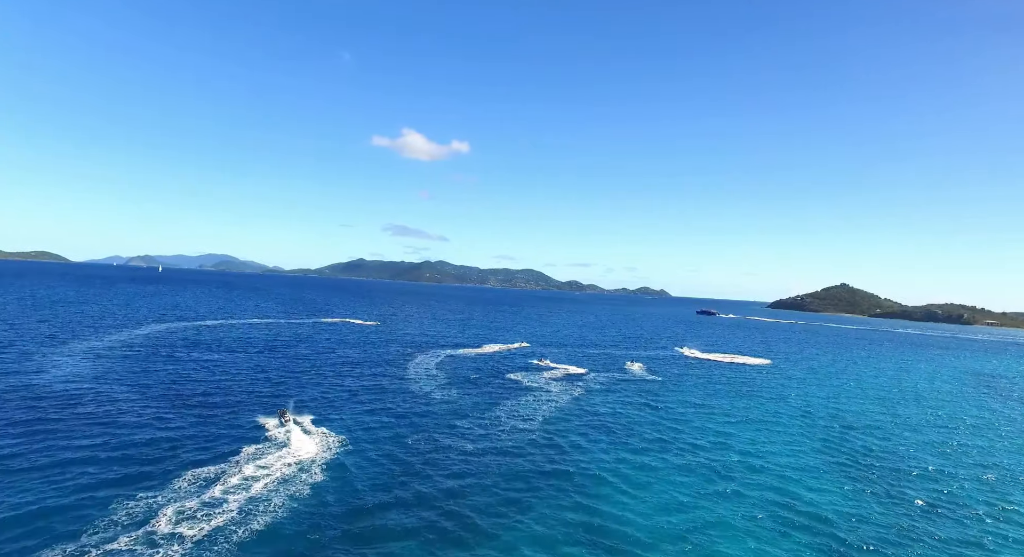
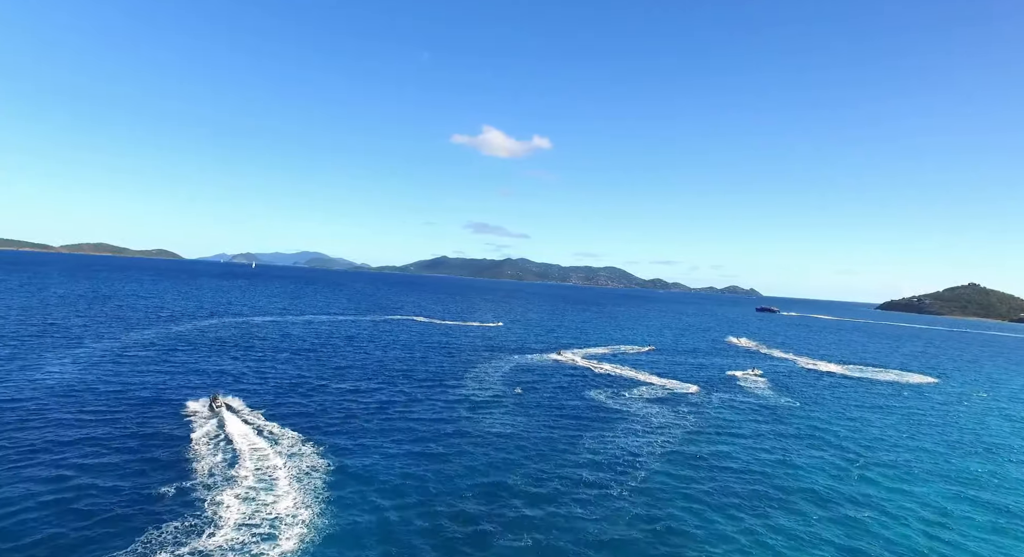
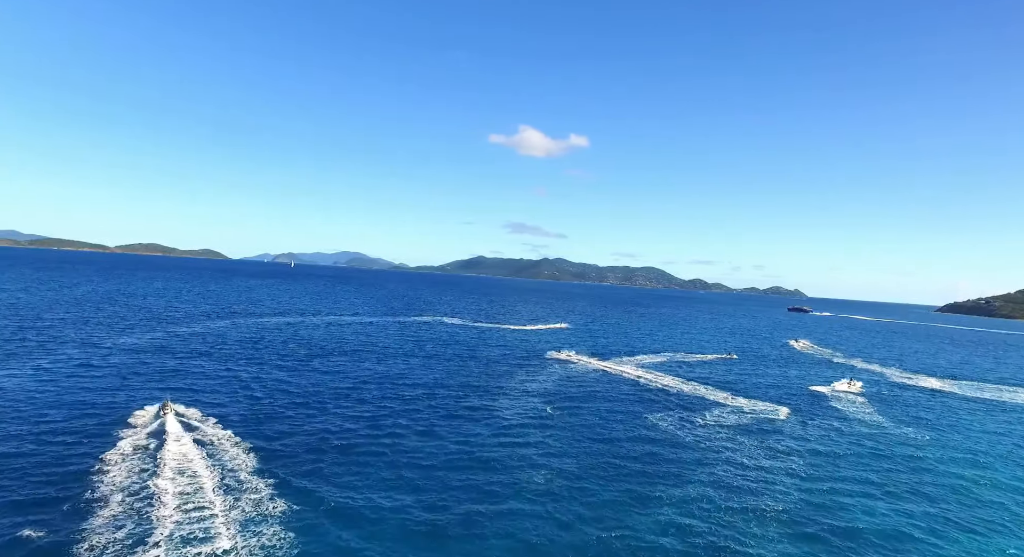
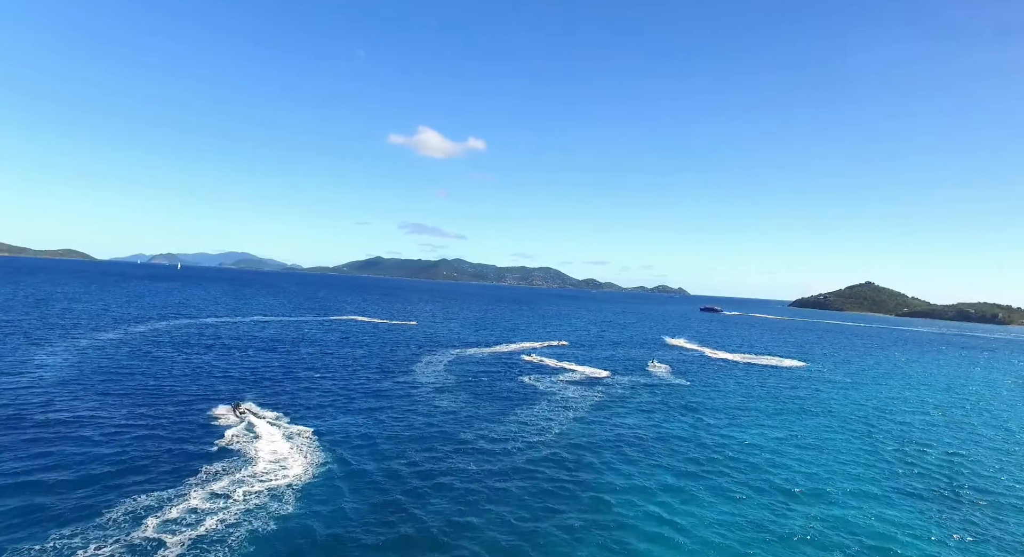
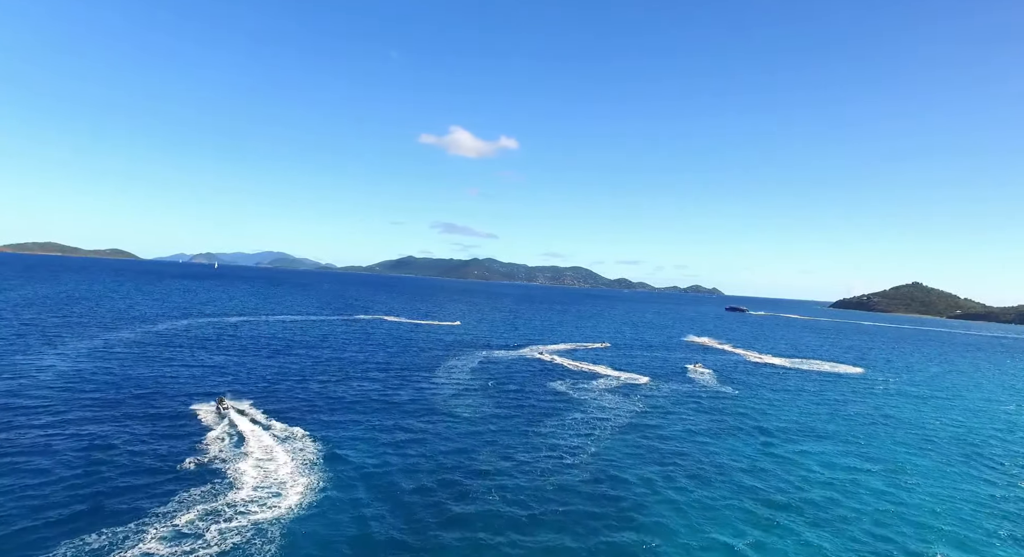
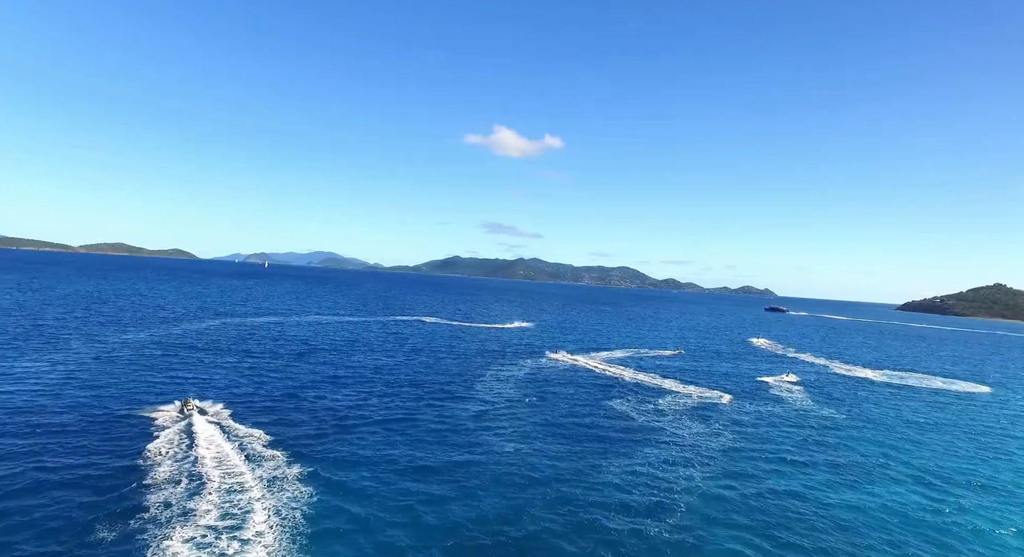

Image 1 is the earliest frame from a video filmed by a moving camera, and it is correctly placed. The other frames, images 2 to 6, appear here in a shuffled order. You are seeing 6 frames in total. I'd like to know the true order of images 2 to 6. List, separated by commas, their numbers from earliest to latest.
4, 5, 2, 6, 3
